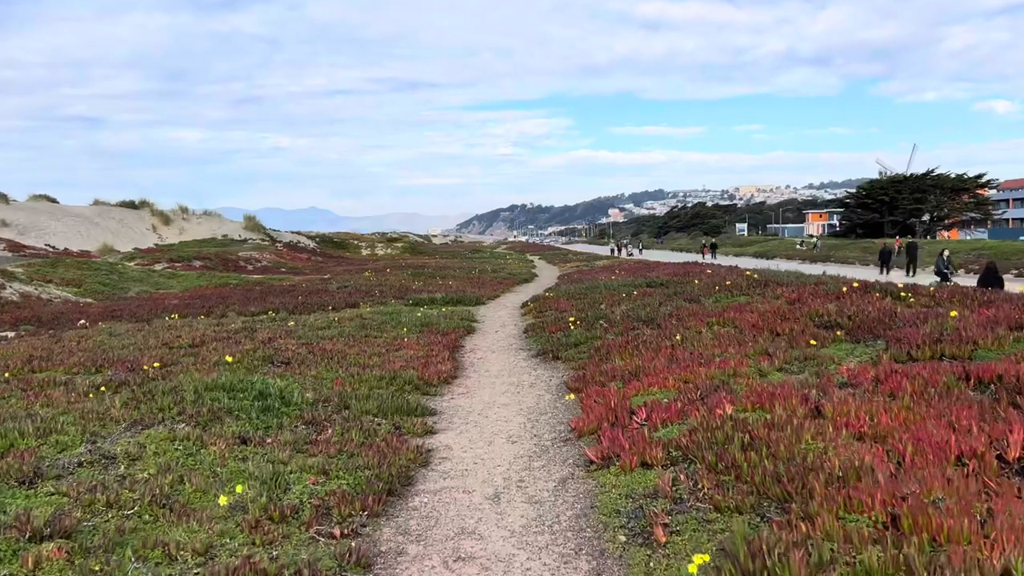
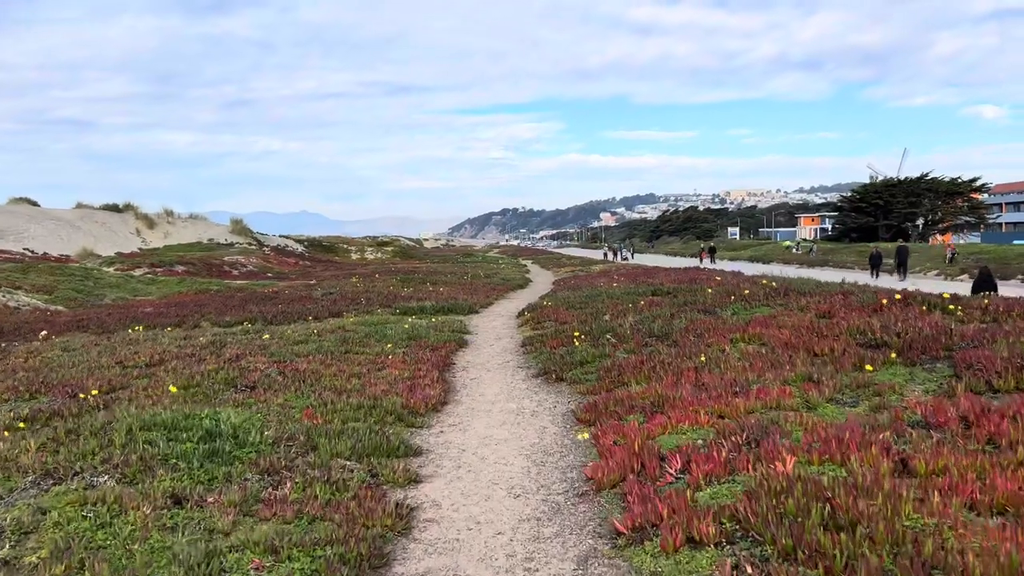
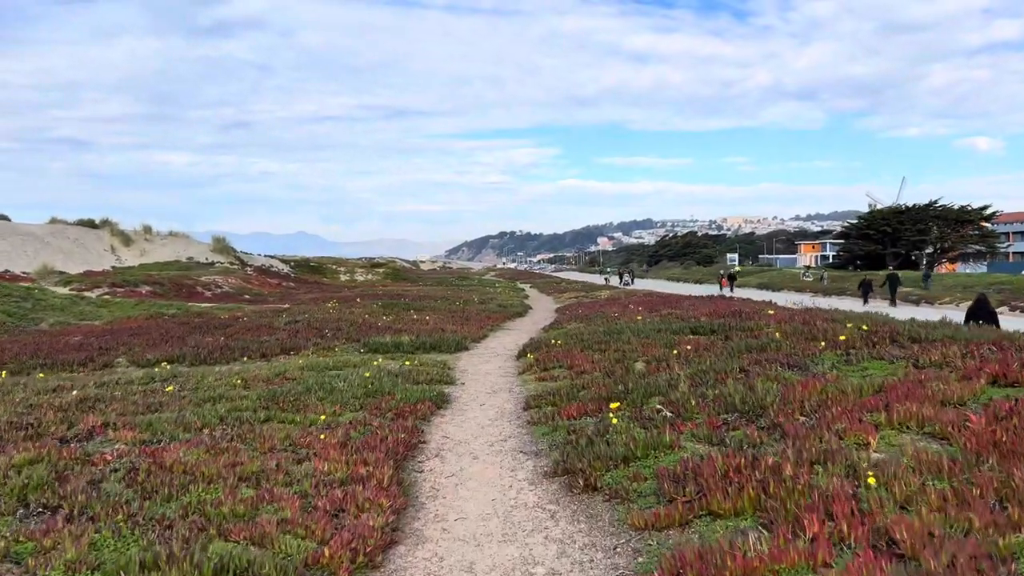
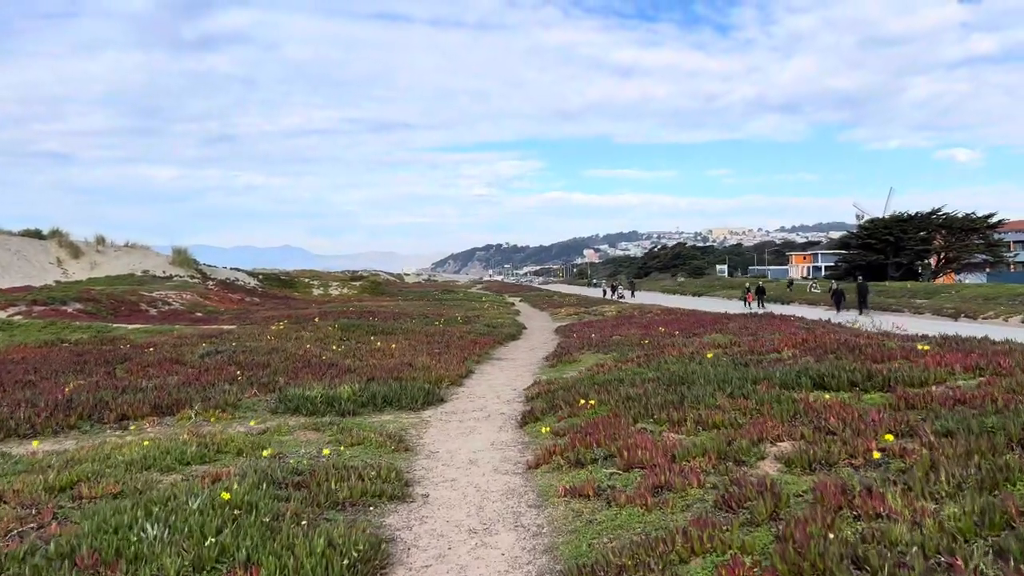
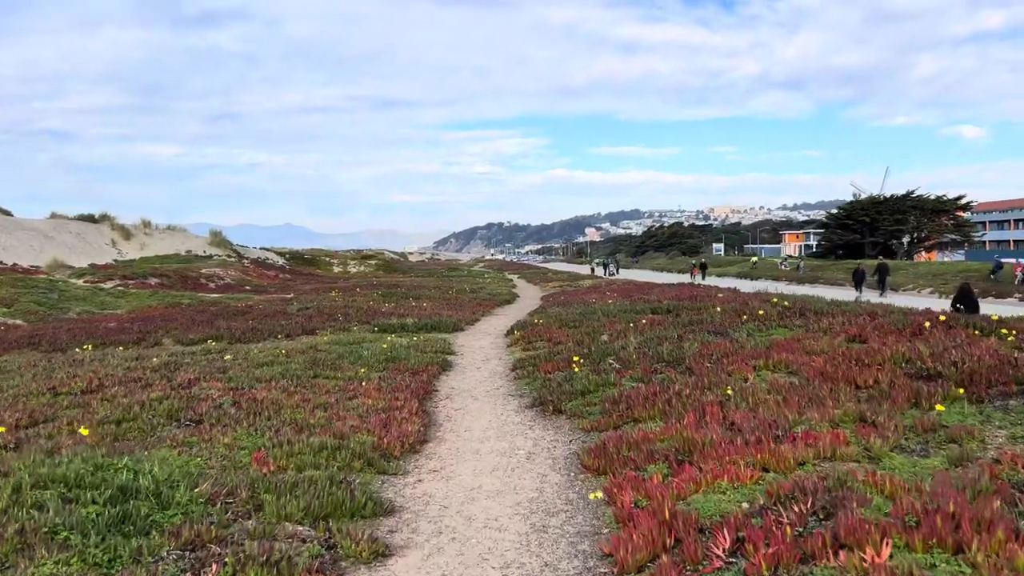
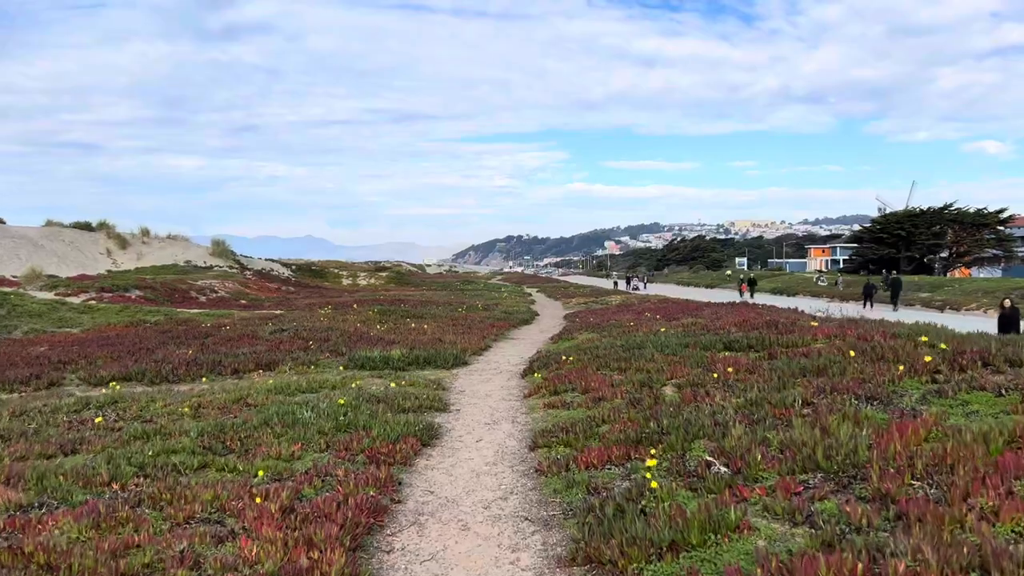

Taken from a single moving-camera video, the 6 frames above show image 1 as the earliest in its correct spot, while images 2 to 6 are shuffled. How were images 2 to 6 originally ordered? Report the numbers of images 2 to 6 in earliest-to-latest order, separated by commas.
2, 5, 3, 6, 4
